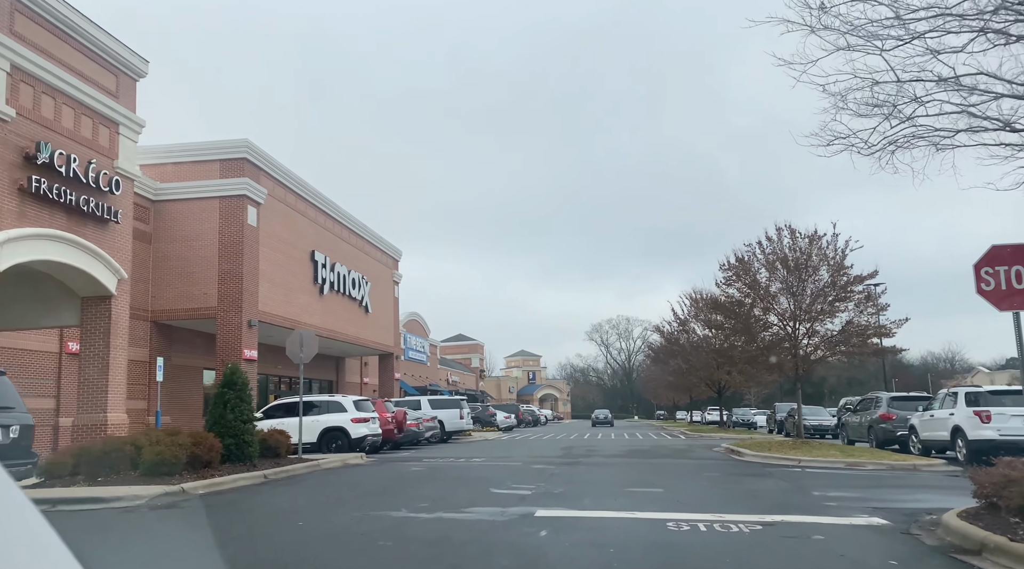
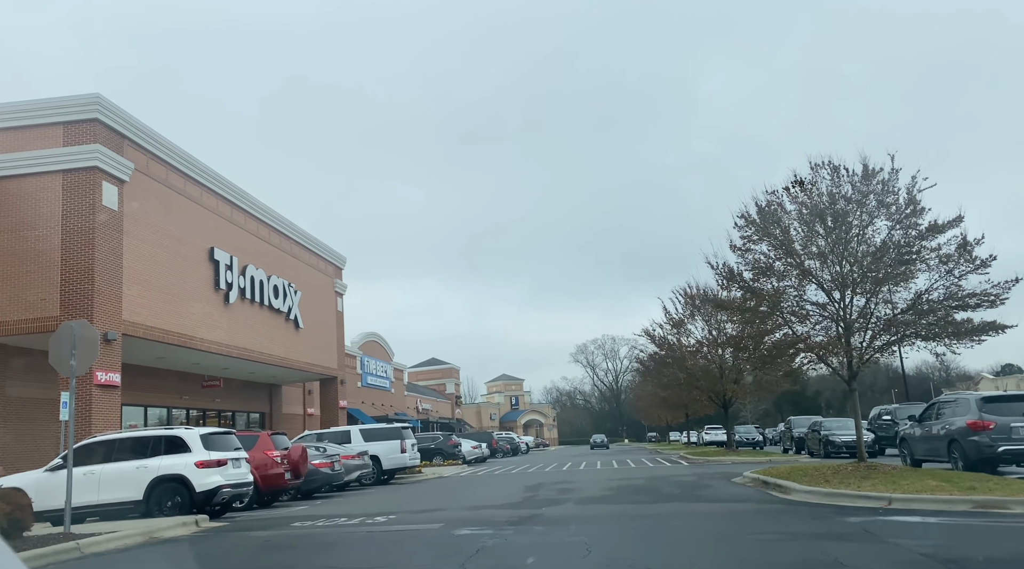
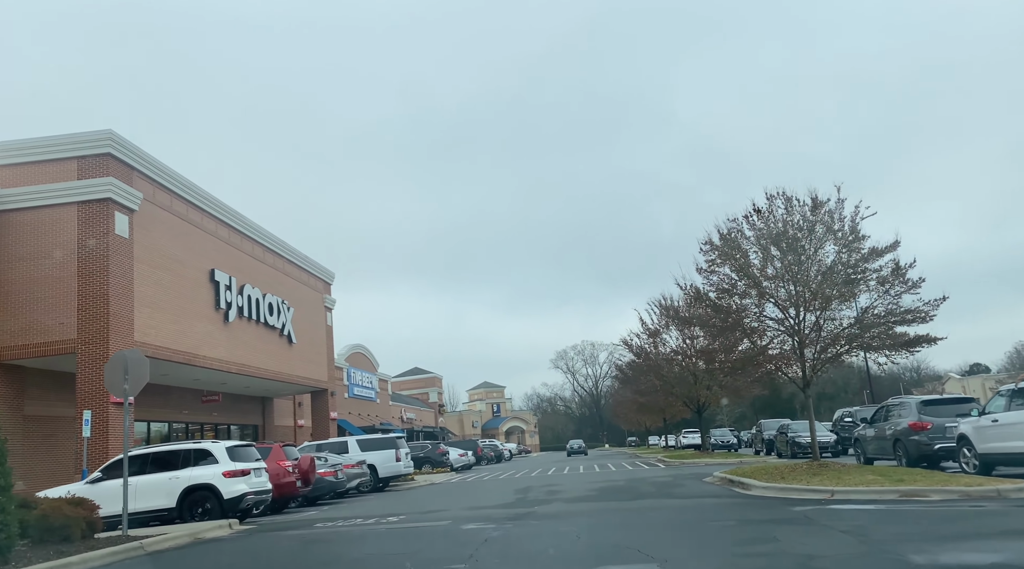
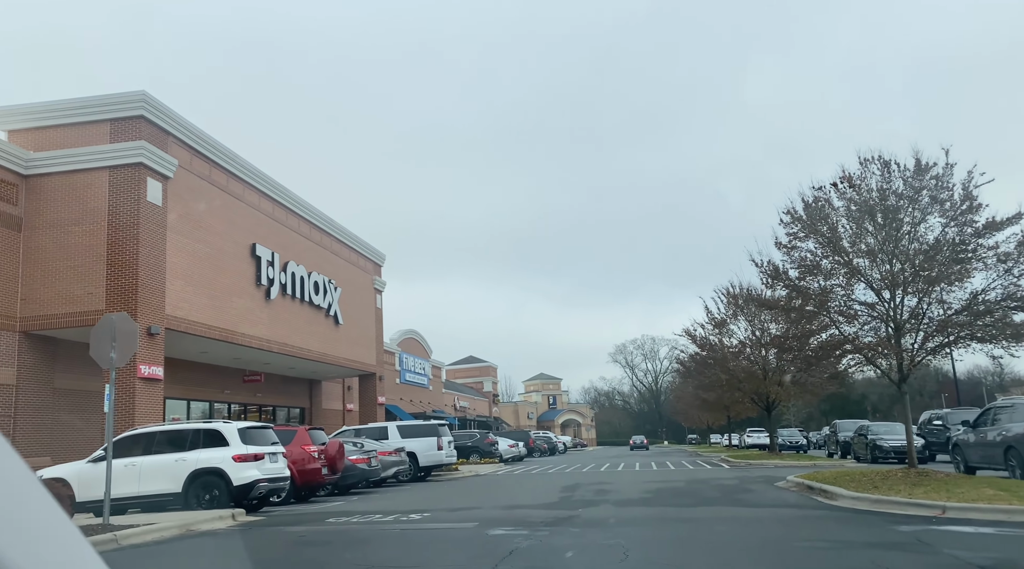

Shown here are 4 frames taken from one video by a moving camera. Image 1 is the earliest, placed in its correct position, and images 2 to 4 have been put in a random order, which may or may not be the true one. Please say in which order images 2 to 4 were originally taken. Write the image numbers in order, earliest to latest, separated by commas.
3, 2, 4
